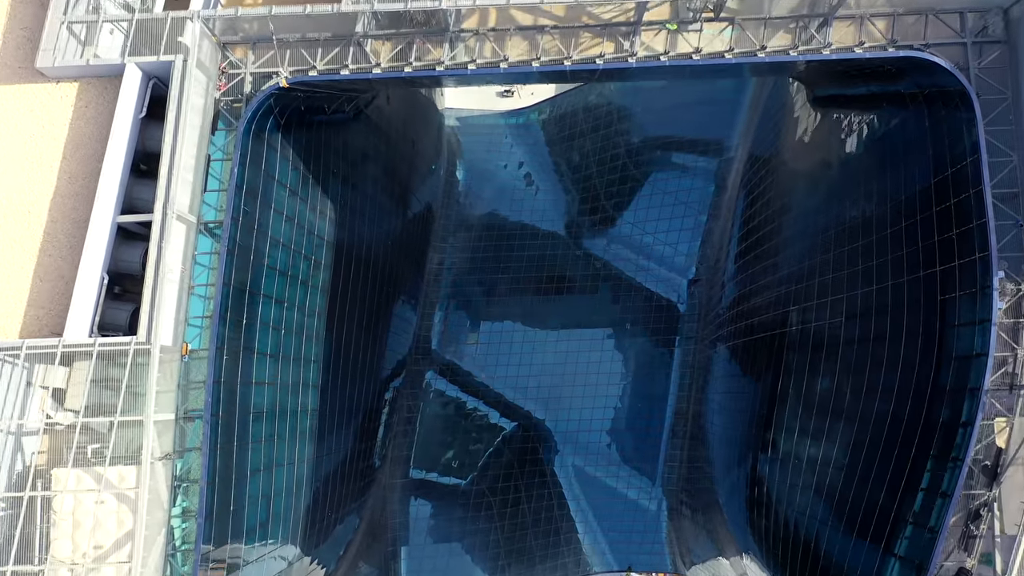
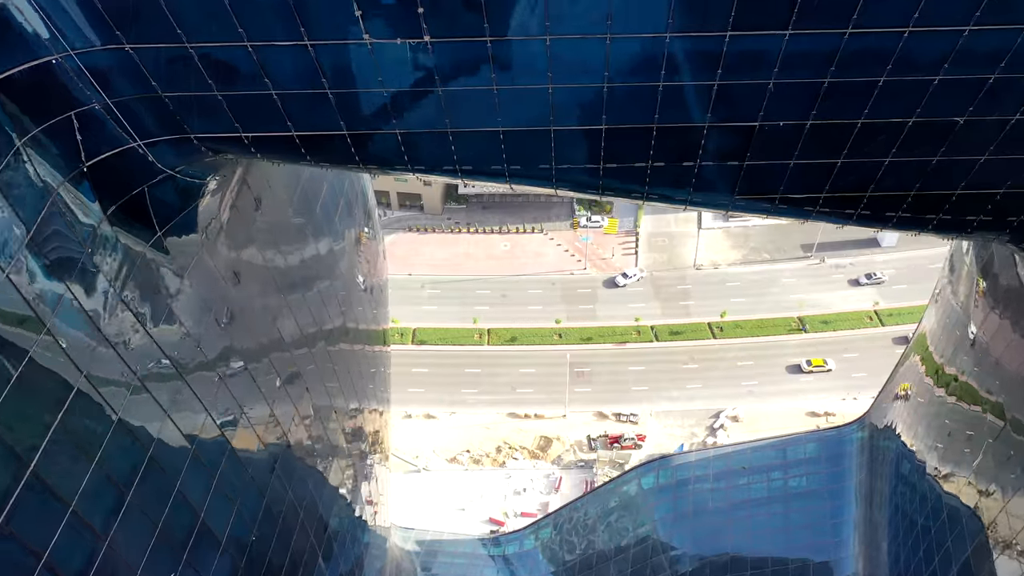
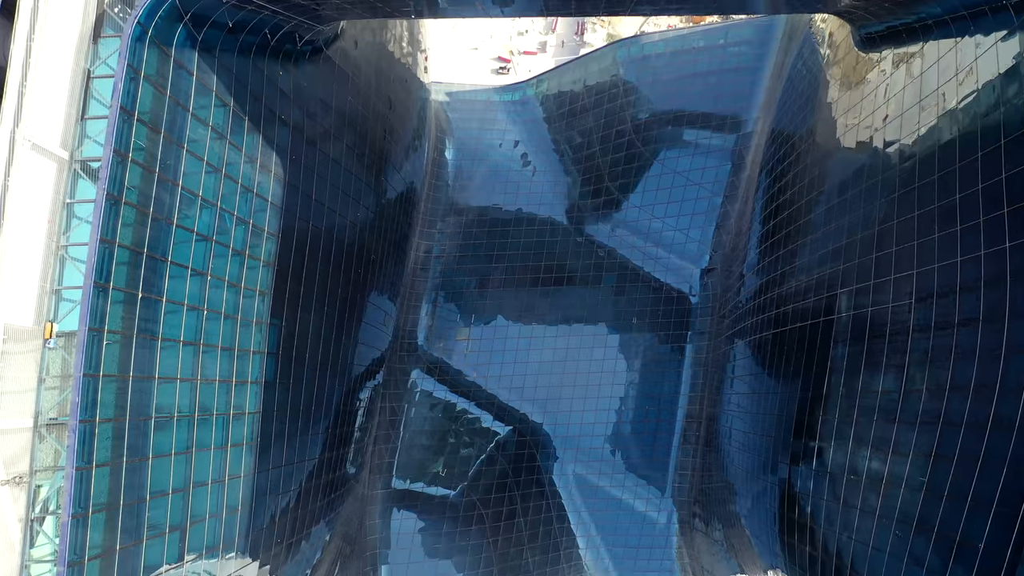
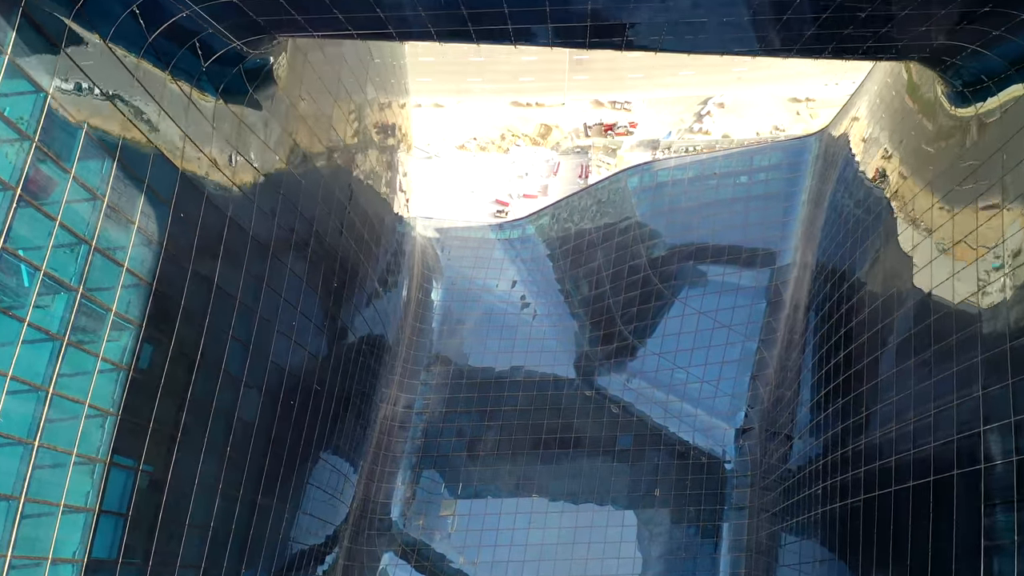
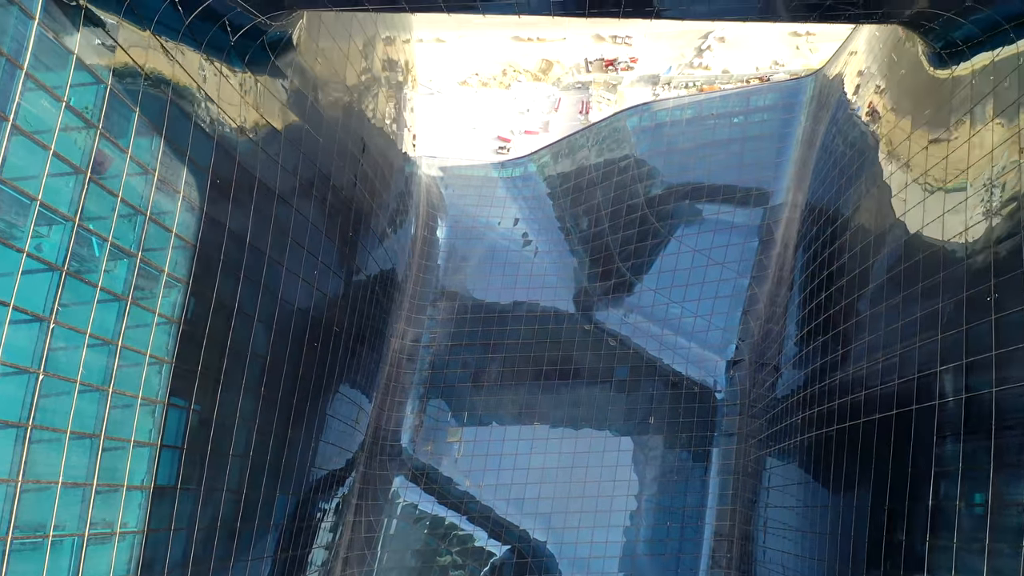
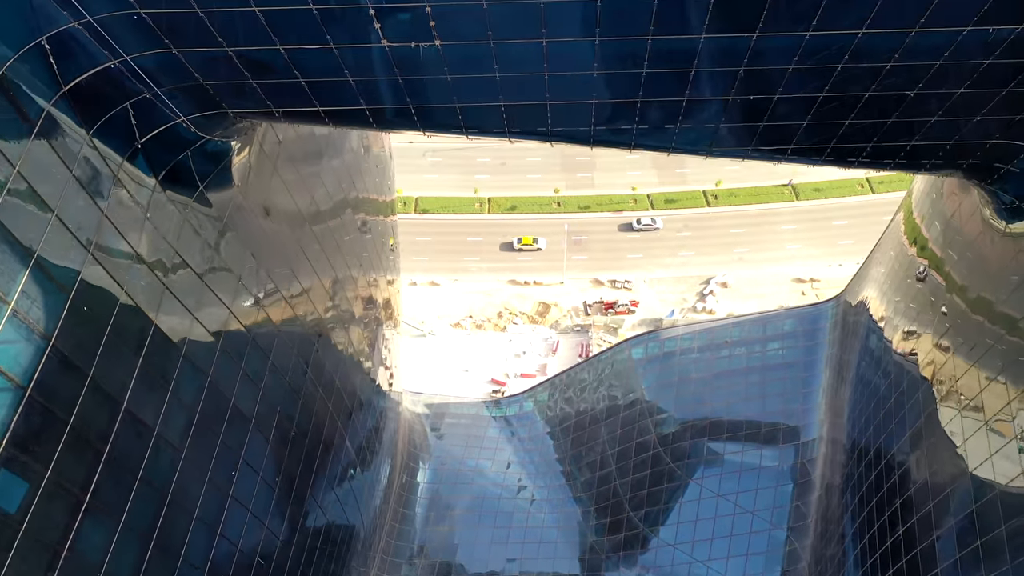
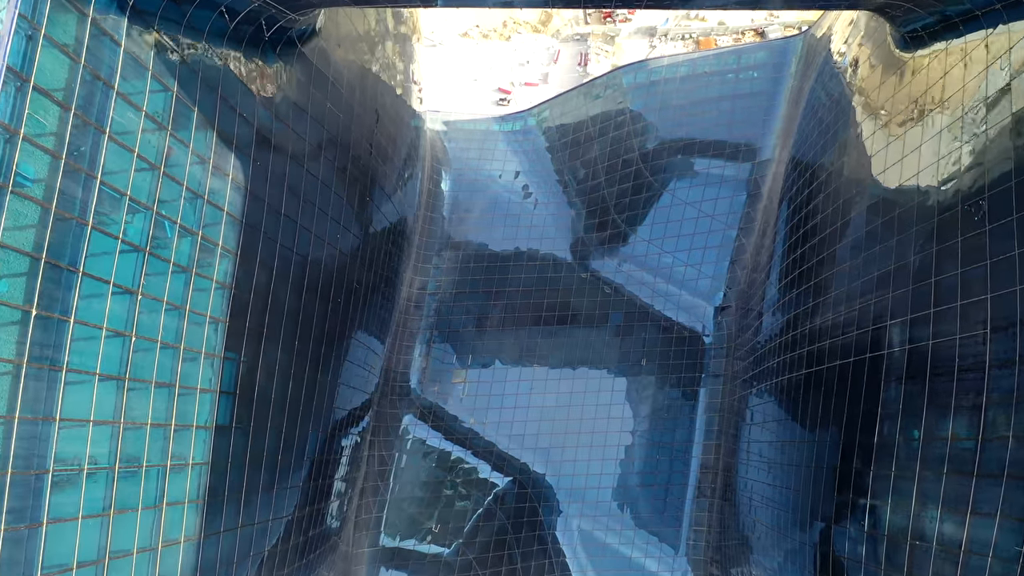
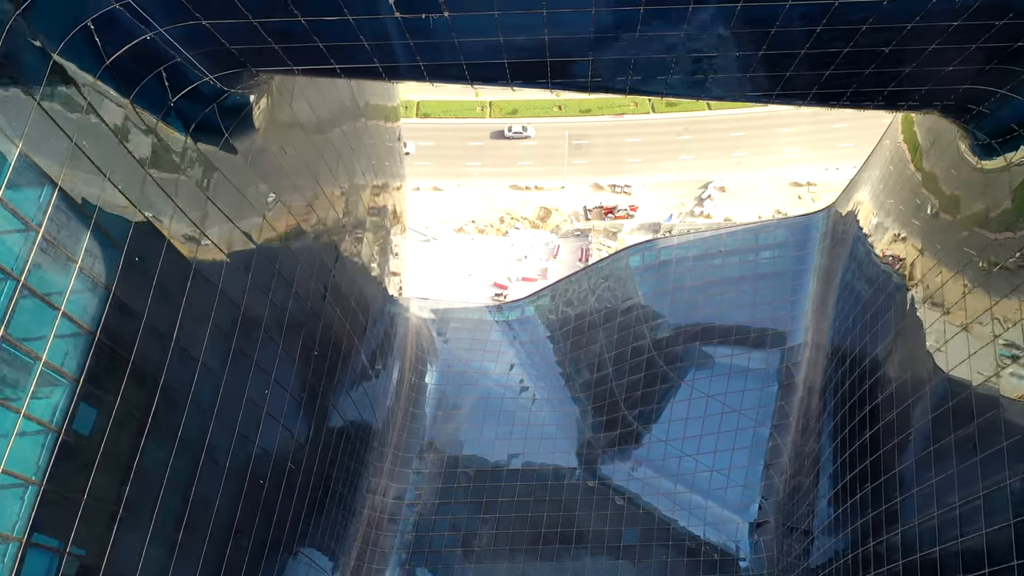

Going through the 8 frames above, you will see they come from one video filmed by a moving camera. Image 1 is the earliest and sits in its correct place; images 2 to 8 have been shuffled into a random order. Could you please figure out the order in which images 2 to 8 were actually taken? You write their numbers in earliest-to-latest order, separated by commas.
3, 7, 5, 4, 8, 6, 2
